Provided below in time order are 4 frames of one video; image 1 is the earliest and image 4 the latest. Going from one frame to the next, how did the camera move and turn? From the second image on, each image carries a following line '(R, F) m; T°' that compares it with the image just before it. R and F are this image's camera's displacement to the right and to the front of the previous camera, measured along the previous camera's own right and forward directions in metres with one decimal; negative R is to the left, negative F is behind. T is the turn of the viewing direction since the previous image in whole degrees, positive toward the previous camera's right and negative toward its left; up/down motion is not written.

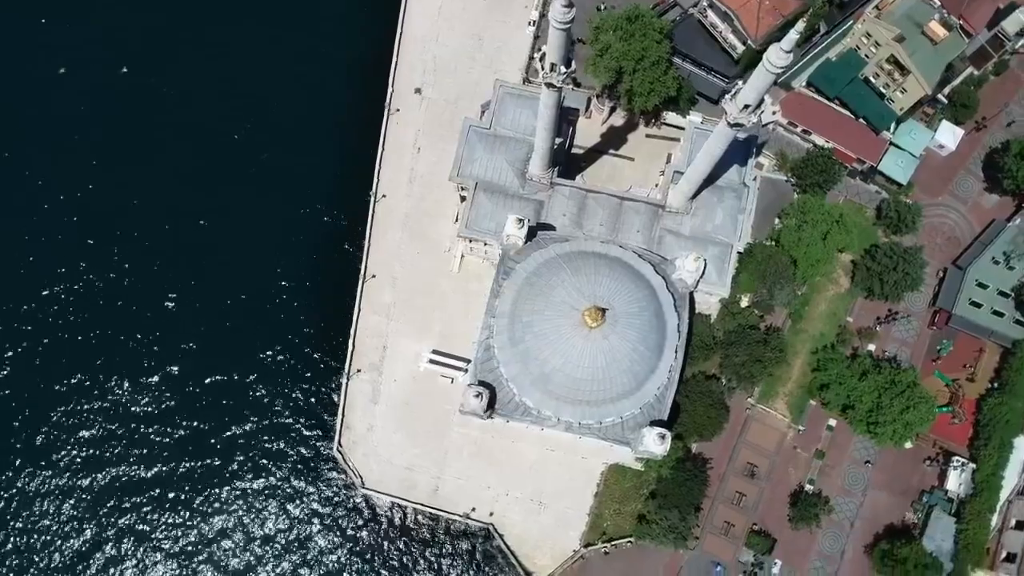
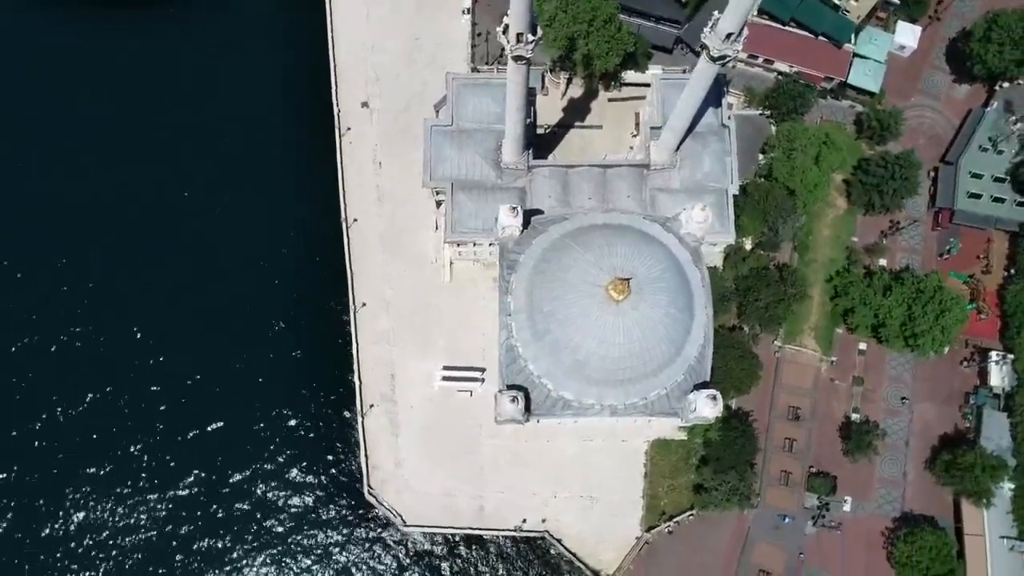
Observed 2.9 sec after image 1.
(-4.3, +4.4) m; +3°
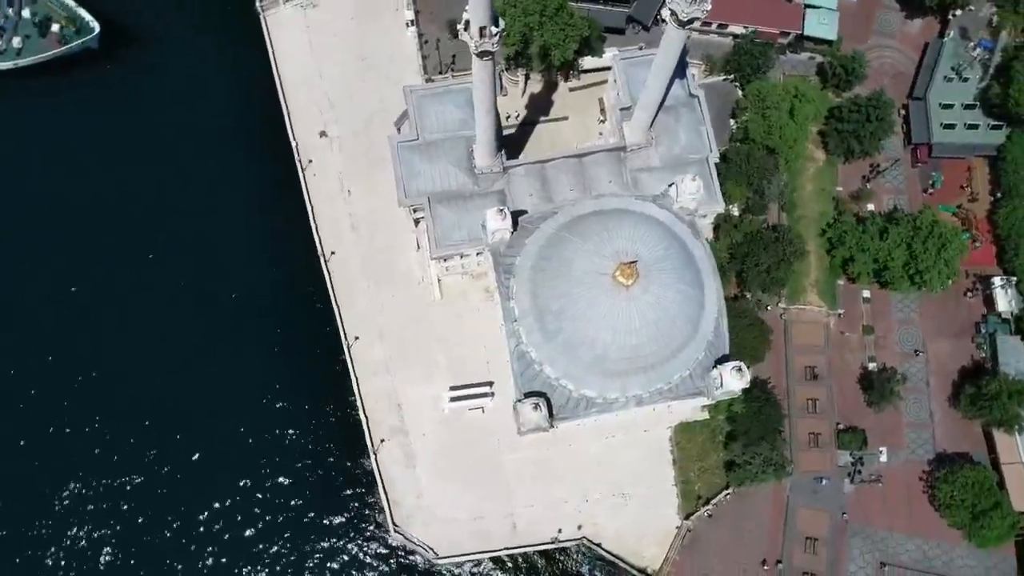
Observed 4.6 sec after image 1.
(-2.7, +2.7) m; +2°
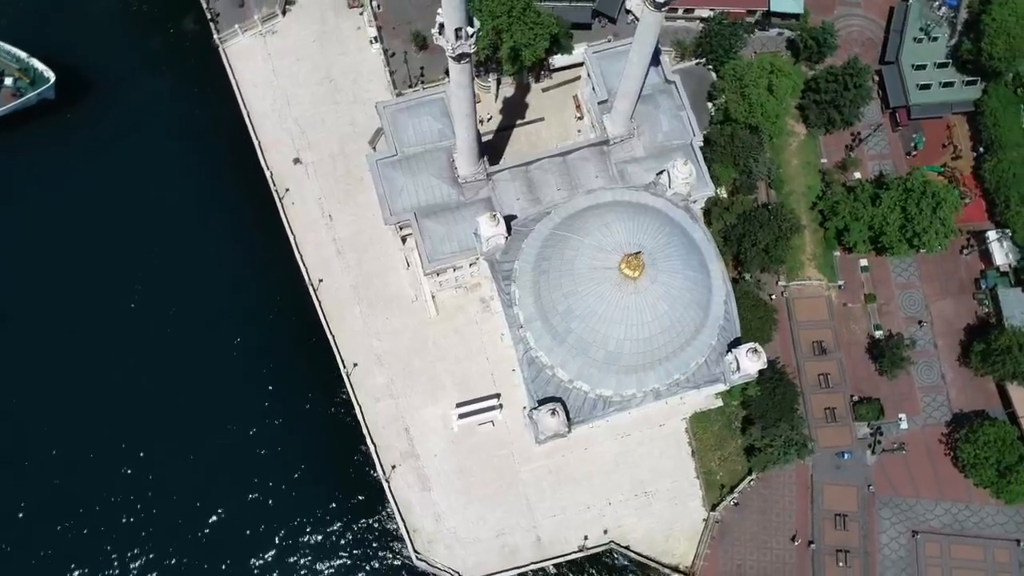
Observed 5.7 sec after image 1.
(-1.9, +1.8) m; +2°
